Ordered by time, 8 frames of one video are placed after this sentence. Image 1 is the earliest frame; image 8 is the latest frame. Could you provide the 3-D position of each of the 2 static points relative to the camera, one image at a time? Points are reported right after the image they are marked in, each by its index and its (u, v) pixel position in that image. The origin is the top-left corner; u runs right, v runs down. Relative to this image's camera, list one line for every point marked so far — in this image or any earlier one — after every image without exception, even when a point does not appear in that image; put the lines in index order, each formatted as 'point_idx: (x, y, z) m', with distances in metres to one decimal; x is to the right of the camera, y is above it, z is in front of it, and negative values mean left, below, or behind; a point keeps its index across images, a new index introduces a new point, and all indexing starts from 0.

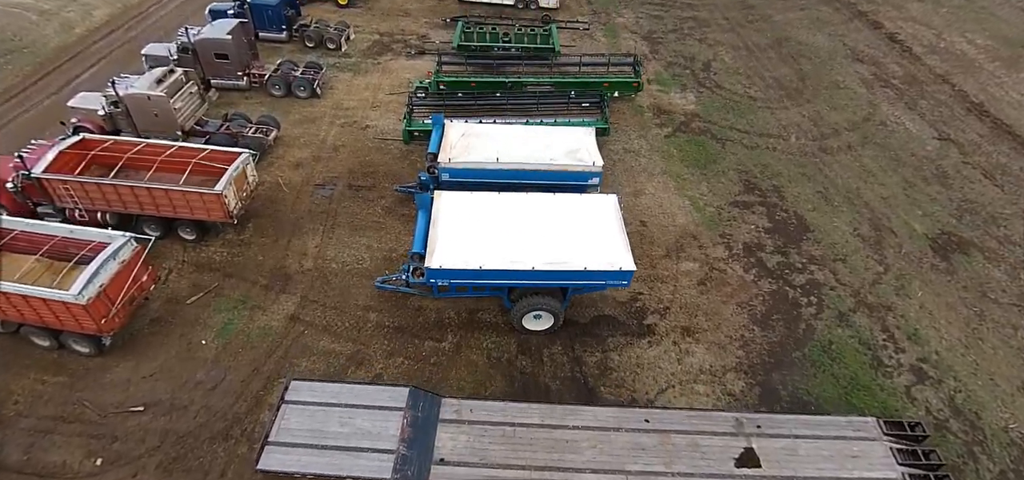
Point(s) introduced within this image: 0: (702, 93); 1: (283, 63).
0: (+6.9, +5.3, +18.9) m
1: (-8.0, +6.2, +18.2) m
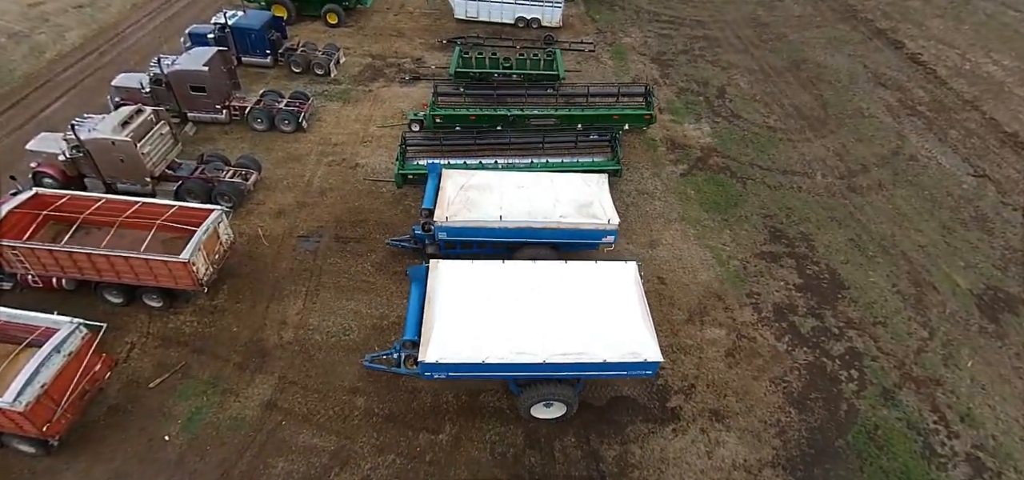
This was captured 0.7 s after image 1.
0: (+6.9, +3.9, +17.6) m
1: (-7.9, +4.7, +16.8) m
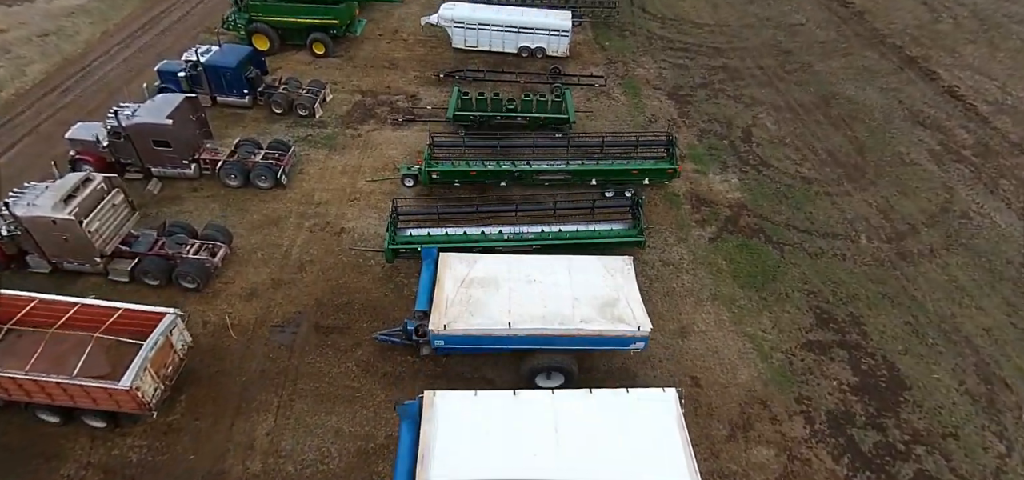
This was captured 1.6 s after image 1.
0: (+7.1, +2.0, +15.8) m
1: (-7.8, +2.8, +15.0) m
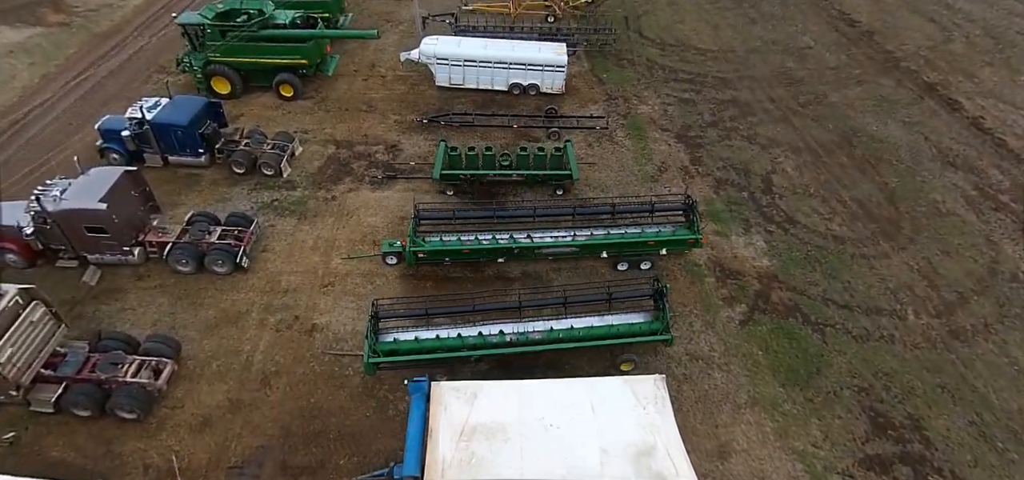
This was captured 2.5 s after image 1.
0: (+7.0, +0.2, +14.1) m
1: (-7.9, +0.5, +12.9) m
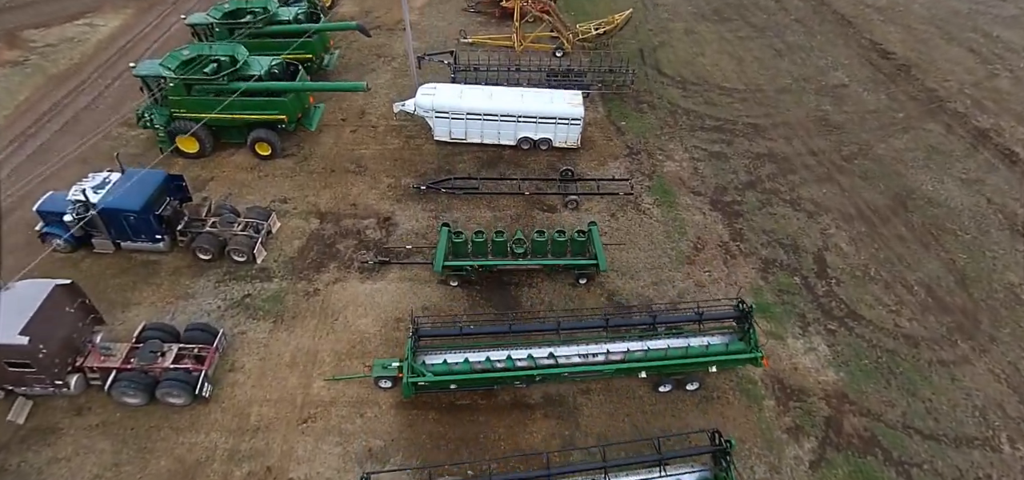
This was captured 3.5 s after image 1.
0: (+7.4, -2.2, +12.0) m
1: (-7.5, -1.9, +10.6) m
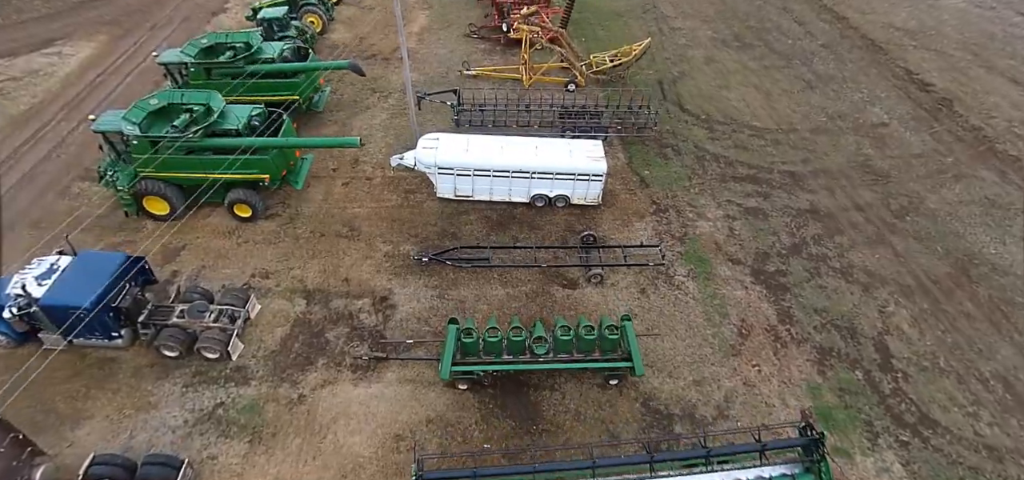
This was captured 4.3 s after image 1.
0: (+7.8, -4.1, +10.3) m
1: (-7.0, -3.9, +8.7) m
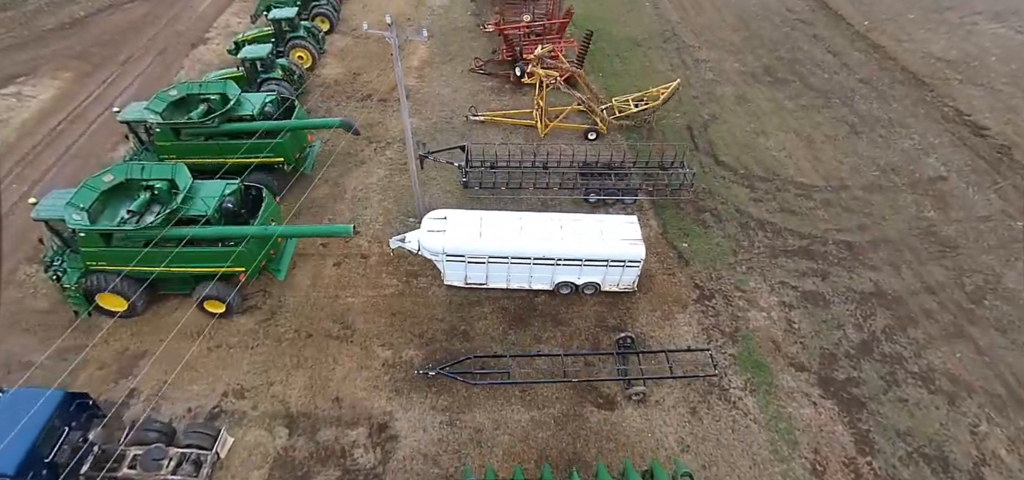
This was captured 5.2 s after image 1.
0: (+8.3, -6.3, +8.3) m
1: (-6.5, -6.1, +6.6) m
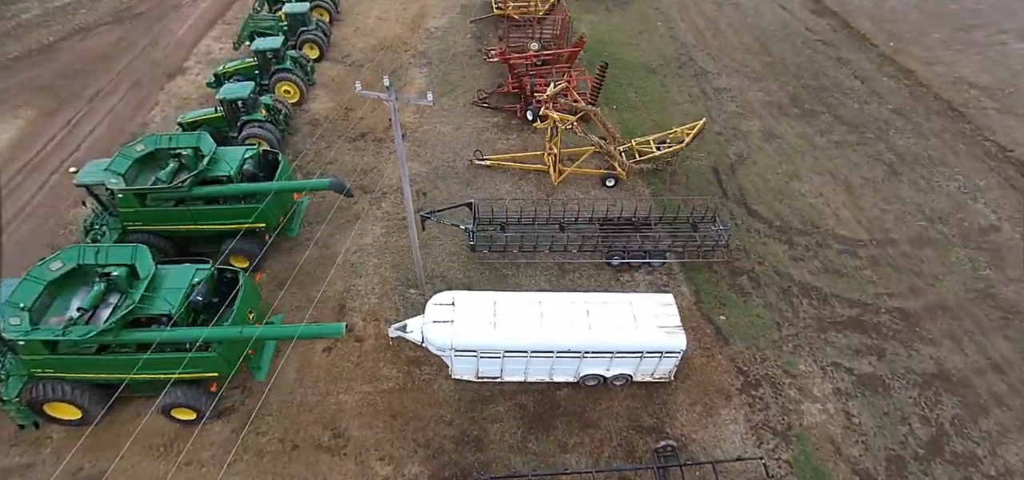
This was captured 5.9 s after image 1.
0: (+8.8, -8.1, +6.8) m
1: (-6.0, -8.0, +4.9) m
